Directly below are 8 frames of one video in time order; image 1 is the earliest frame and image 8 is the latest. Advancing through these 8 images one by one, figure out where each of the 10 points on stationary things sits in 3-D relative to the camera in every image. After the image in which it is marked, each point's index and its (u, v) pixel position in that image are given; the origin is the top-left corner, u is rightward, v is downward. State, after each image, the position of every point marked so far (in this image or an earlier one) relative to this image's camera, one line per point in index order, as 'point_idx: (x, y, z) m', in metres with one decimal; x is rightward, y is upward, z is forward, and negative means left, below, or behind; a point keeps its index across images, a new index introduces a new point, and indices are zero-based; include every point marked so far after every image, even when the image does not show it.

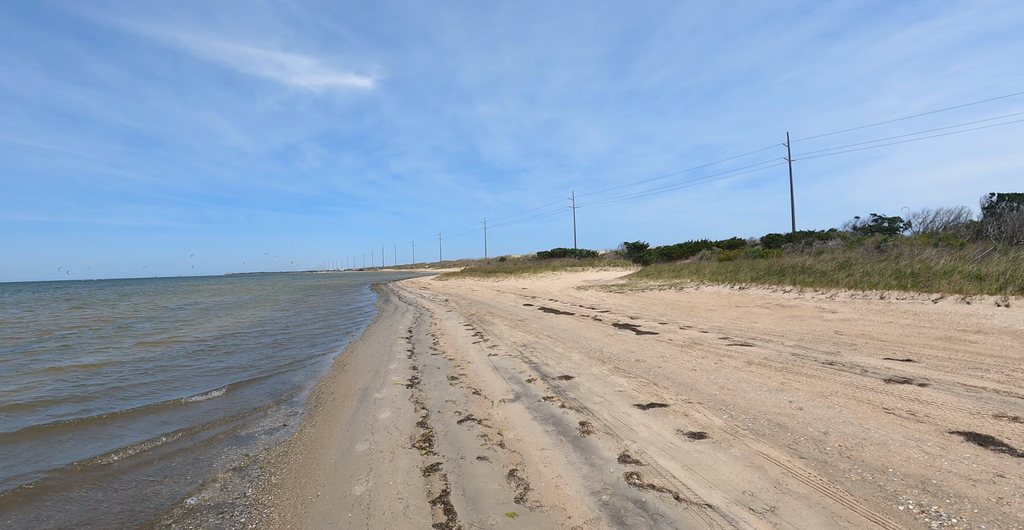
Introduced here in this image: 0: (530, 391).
0: (+0.2, -1.6, +5.4) m
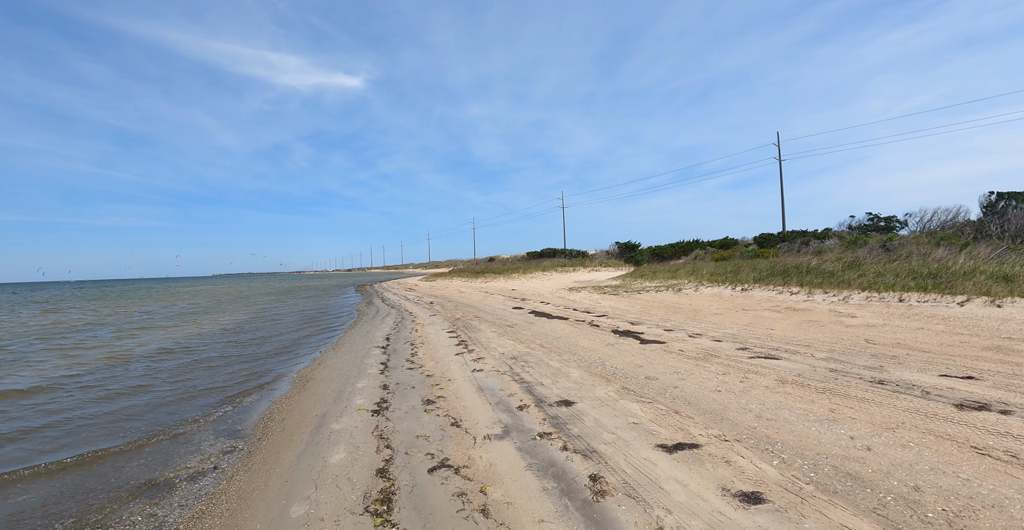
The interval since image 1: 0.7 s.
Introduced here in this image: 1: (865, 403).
0: (+0.1, -1.6, +4.4) m
1: (+3.7, -1.4, +4.6) m
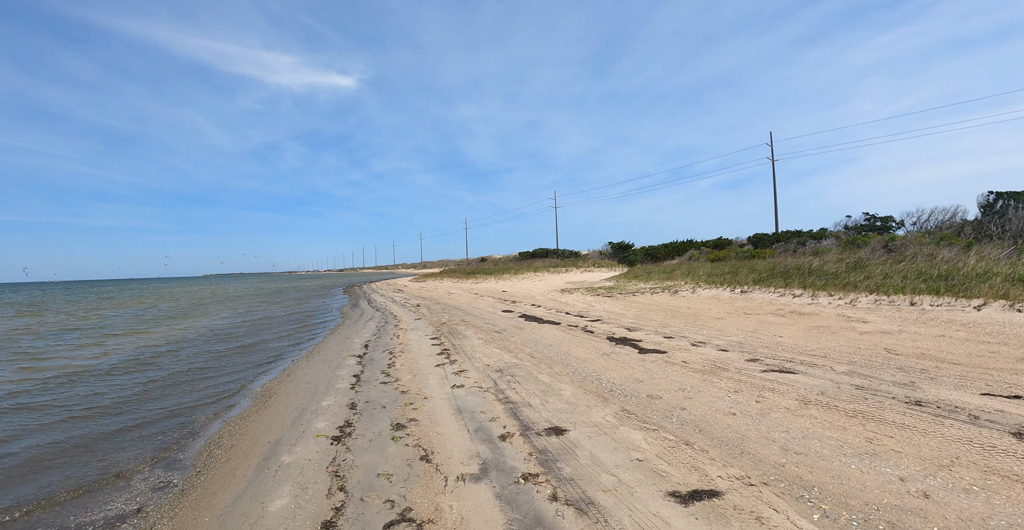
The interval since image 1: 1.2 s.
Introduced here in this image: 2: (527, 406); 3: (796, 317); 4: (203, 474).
0: (-0.1, -1.6, +3.6) m
1: (+3.5, -1.5, +3.9) m
2: (+0.2, -1.5, +4.7) m
3: (+6.4, -1.2, +9.8) m
4: (-3.2, -2.2, +4.6) m
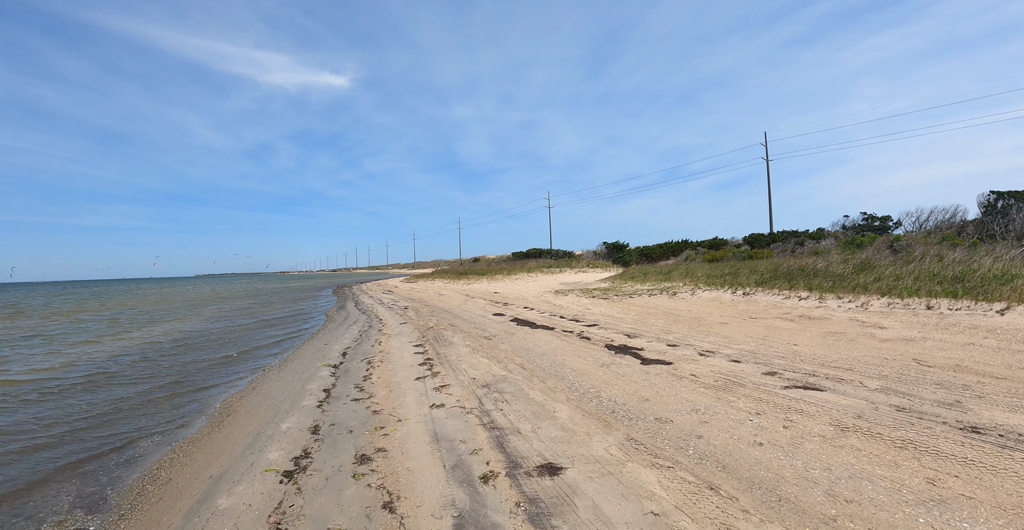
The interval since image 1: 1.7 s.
0: (-0.2, -1.6, +2.9) m
1: (+3.4, -1.5, +3.2) m
2: (0.0, -1.5, +4.0) m
3: (+6.2, -1.2, +9.1) m
4: (-3.4, -2.2, +3.8) m
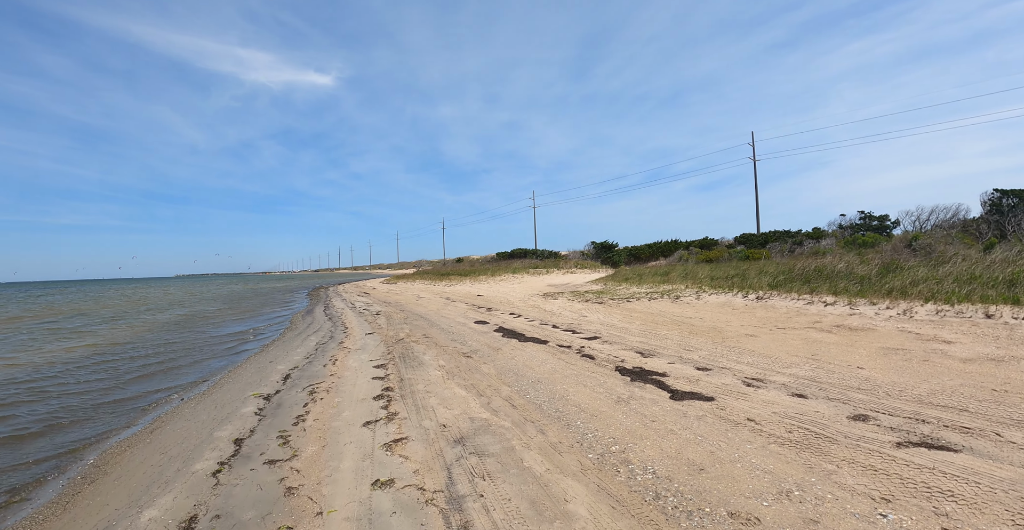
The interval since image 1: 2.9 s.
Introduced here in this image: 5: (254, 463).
0: (-0.2, -1.6, +1.2) m
1: (+3.4, -1.5, +1.7) m
2: (0.0, -1.6, +2.3) m
3: (+5.9, -1.2, +7.7) m
4: (-3.4, -2.2, +2.0) m
5: (-2.4, -1.8, +4.0) m
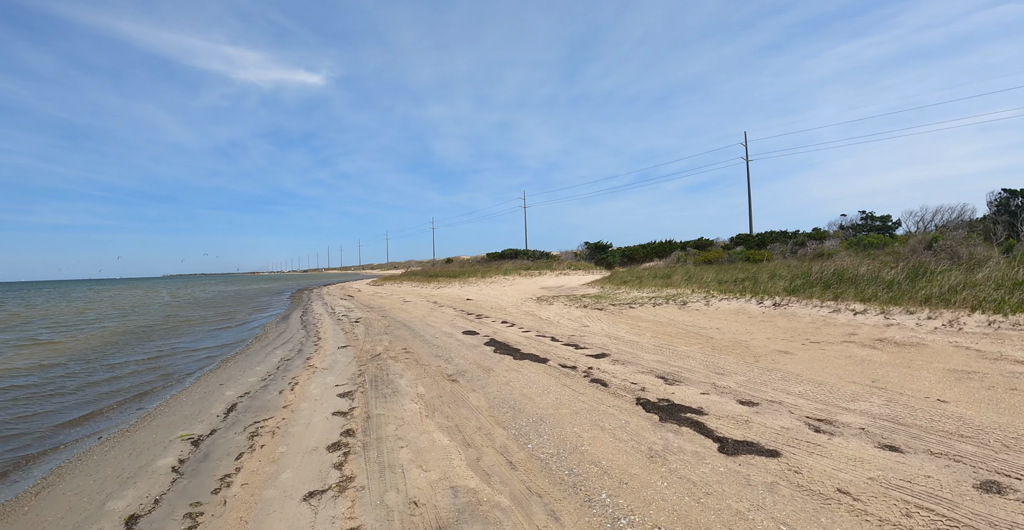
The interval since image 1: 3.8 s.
0: (-0.2, -1.7, 0.0) m
1: (+3.4, -1.6, +0.5) m
2: (0.0, -1.6, +1.1) m
3: (+5.8, -1.3, +6.6) m
4: (-3.4, -2.3, +0.7) m
5: (-2.4, -1.9, +2.8) m
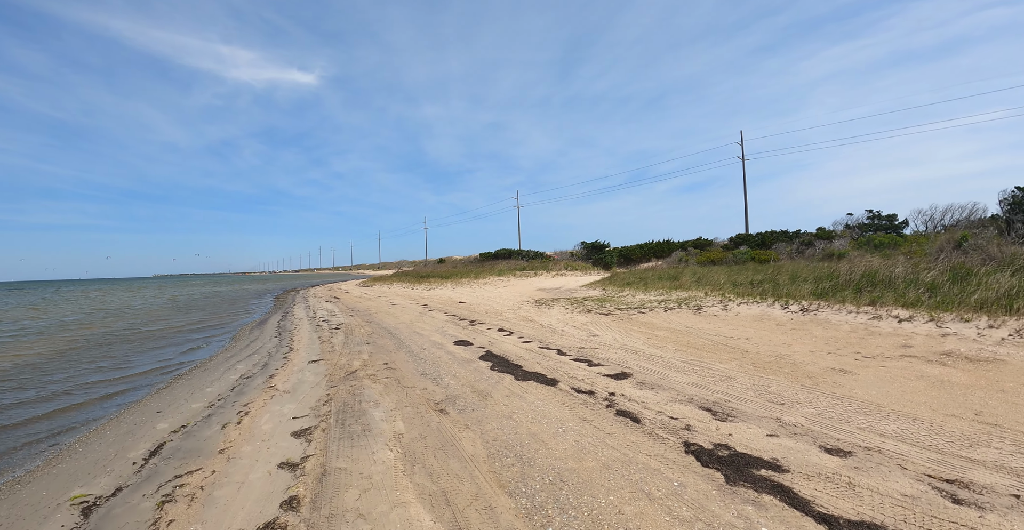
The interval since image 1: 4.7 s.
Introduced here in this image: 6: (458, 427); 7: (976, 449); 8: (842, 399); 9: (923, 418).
0: (0.0, -1.7, -1.2) m
1: (+3.5, -1.6, -0.6) m
2: (+0.1, -1.6, -0.1) m
3: (+5.8, -1.3, +5.5) m
4: (-3.3, -2.3, -0.5) m
5: (-2.3, -1.9, +1.5) m
6: (-0.5, -1.6, +4.3) m
7: (+3.7, -1.4, +3.5) m
8: (+3.4, -1.4, +4.6) m
9: (+3.9, -1.4, +4.1) m
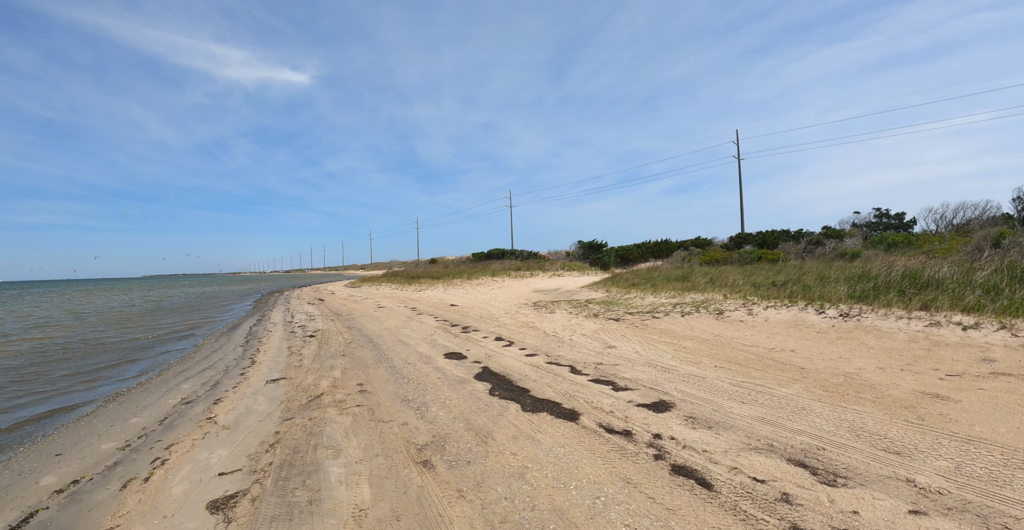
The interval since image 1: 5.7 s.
0: (+0.2, -1.7, -2.5) m
1: (+3.7, -1.6, -1.8) m
2: (+0.3, -1.6, -1.4) m
3: (+5.9, -1.3, +4.3) m
4: (-3.1, -2.3, -1.9) m
5: (-2.1, -1.9, +0.2) m
6: (-0.4, -1.6, +3.0) m
7: (+3.8, -1.4, +2.2) m
8: (+3.5, -1.4, +3.4) m
9: (+3.9, -1.4, +2.9) m
